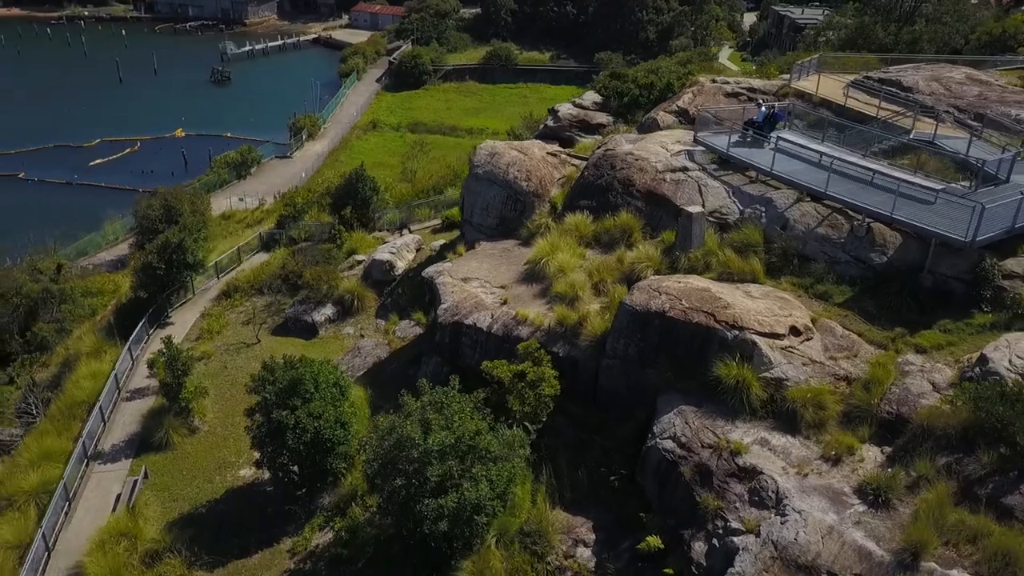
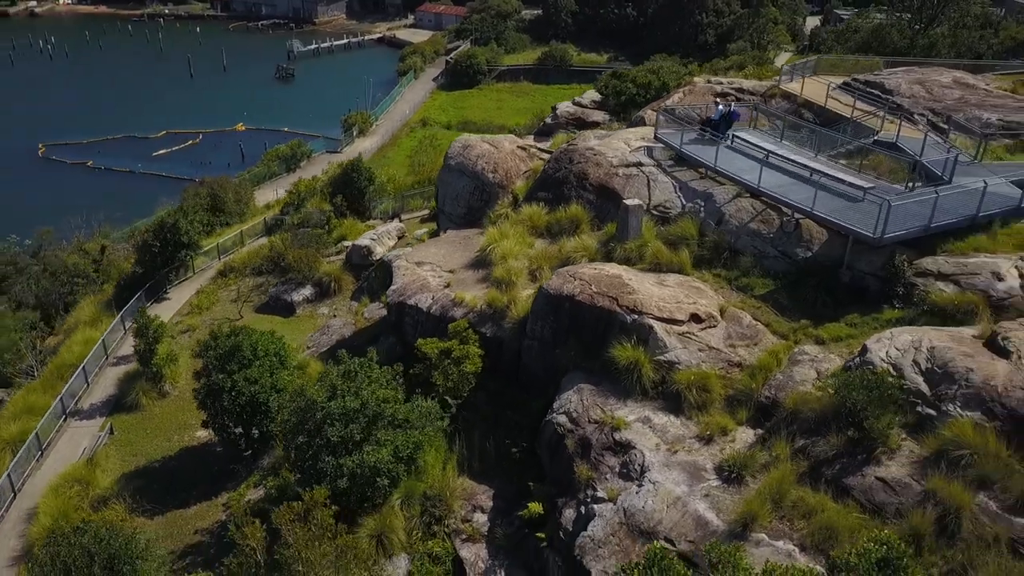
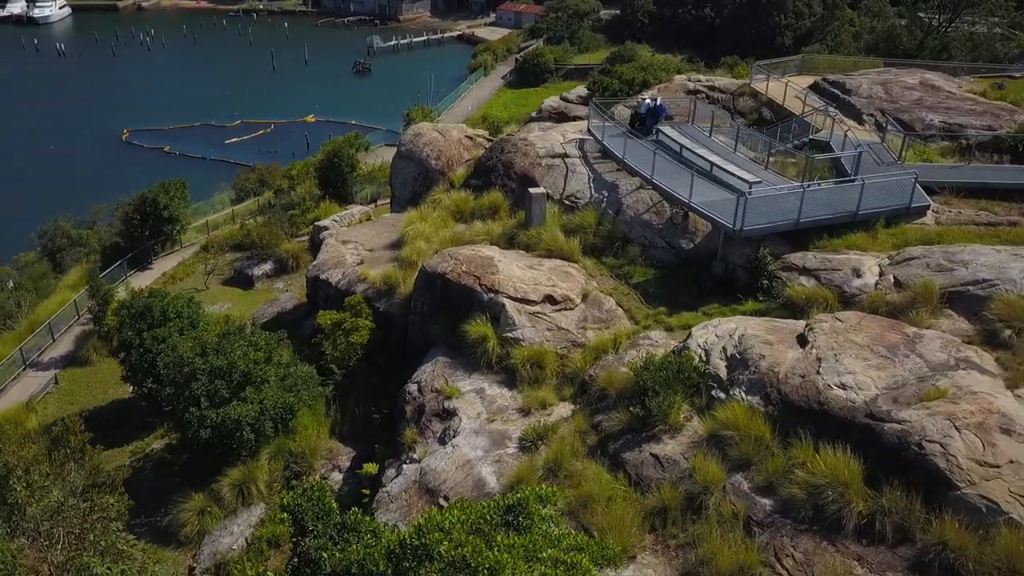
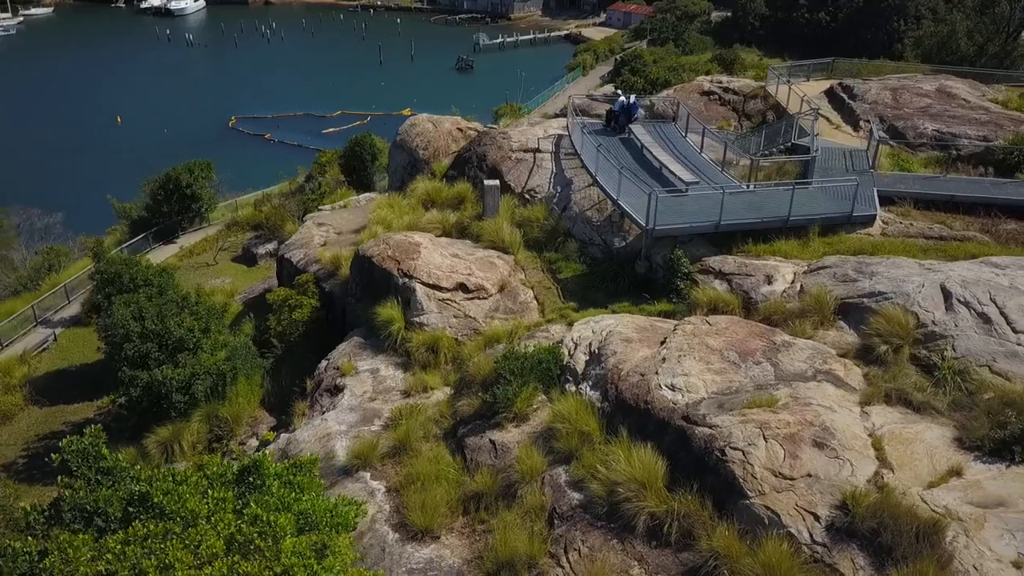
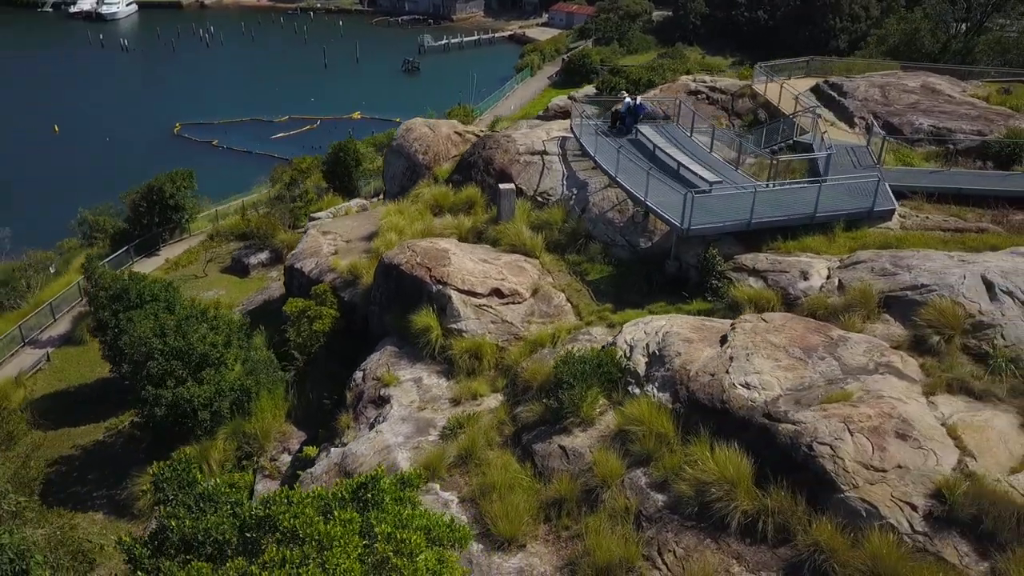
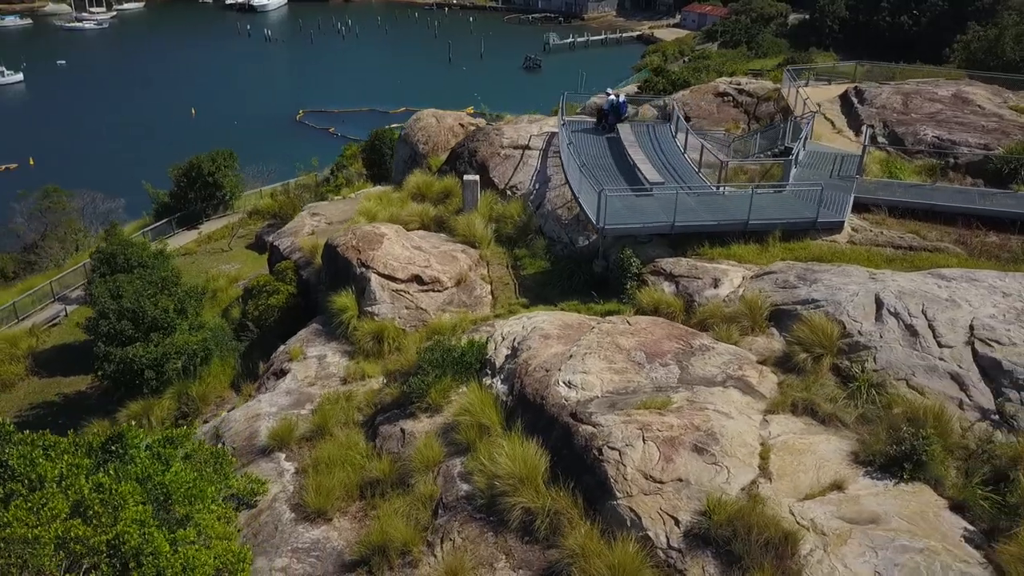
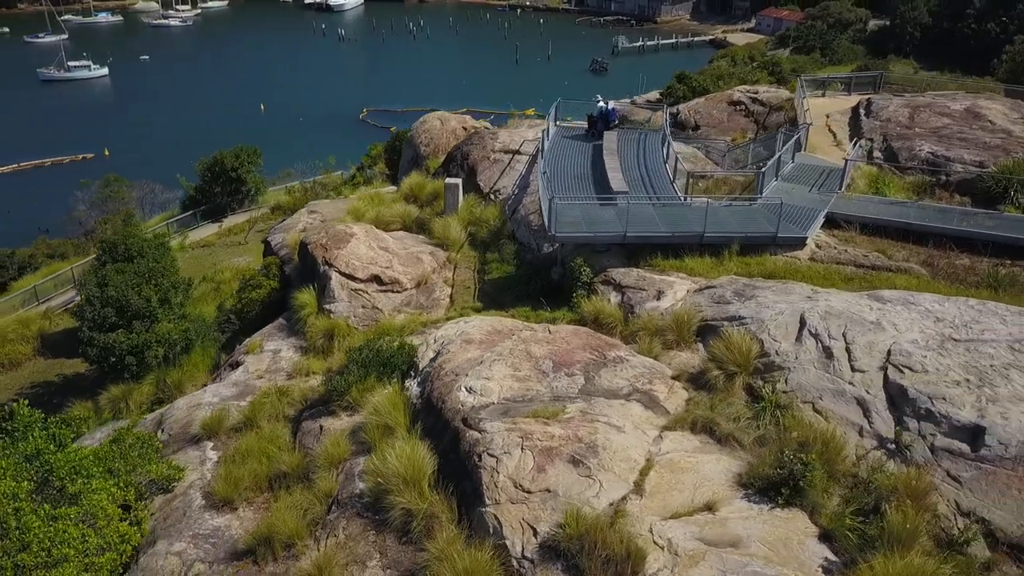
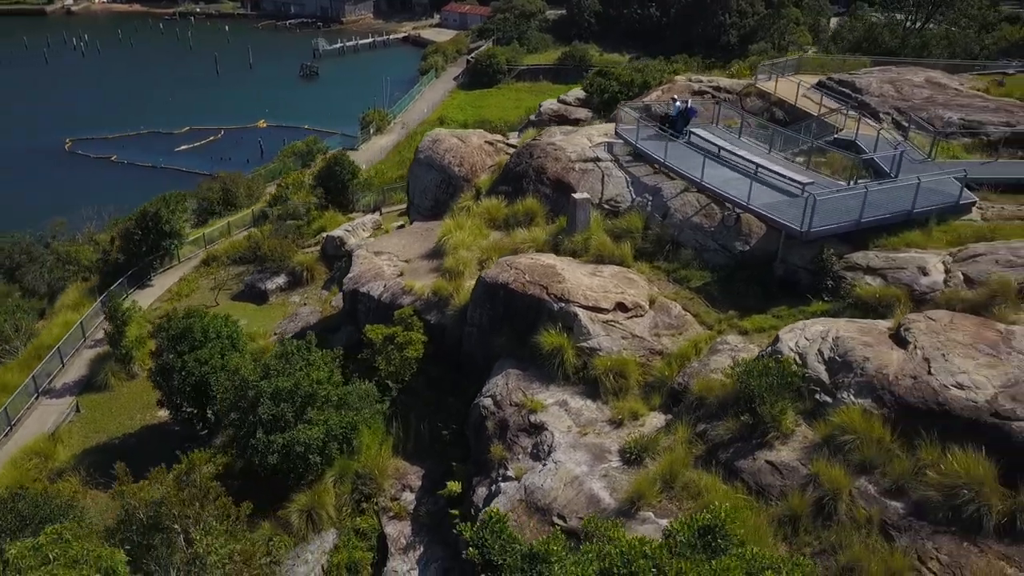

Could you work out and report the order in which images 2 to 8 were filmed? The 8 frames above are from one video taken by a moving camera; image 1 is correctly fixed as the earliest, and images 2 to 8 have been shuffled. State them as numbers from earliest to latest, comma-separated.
2, 8, 3, 5, 4, 6, 7
